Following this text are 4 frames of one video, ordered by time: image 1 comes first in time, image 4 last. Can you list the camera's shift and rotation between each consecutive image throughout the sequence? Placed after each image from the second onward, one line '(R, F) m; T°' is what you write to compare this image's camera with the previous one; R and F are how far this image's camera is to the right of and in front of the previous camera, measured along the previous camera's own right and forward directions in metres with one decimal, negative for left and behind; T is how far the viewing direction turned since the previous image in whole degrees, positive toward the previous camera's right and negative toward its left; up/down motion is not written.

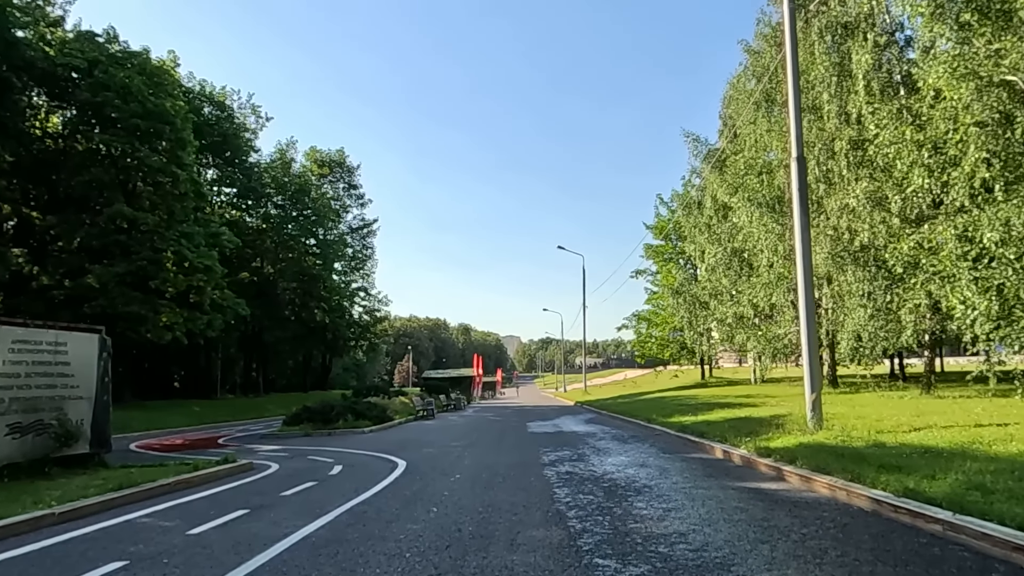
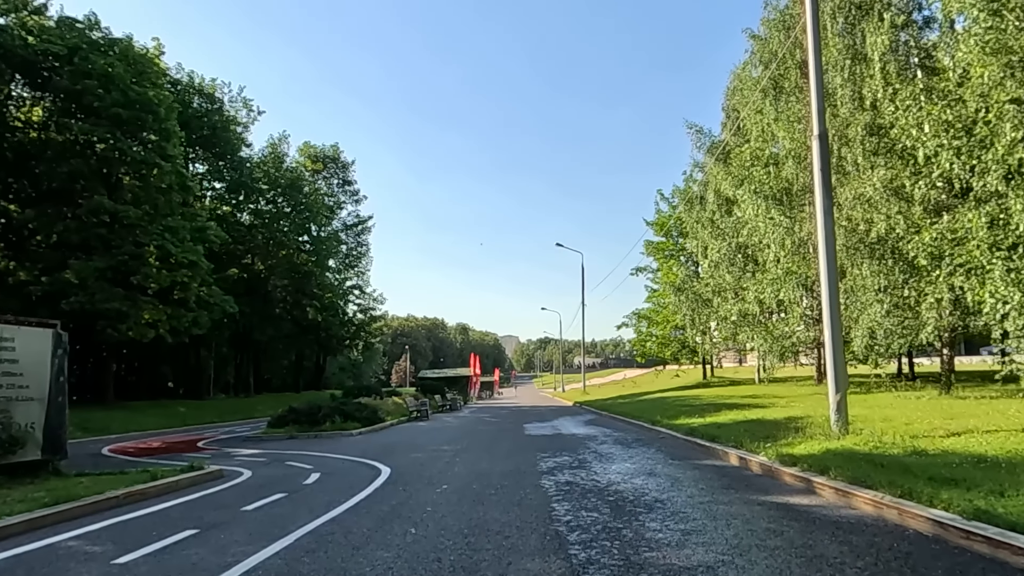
(+0.1, +1.3) m; 0°
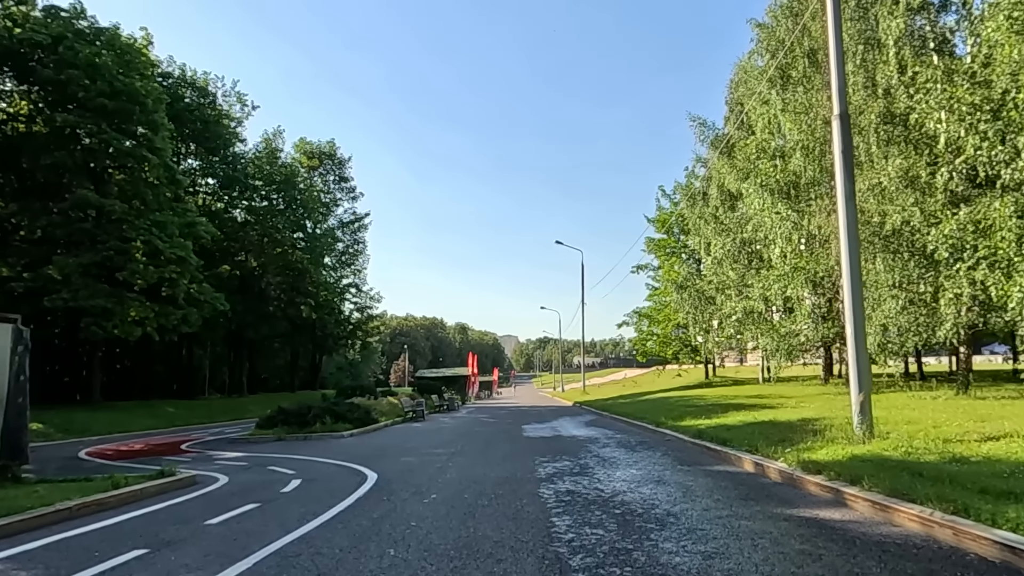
(+0.1, +1.0) m; 0°
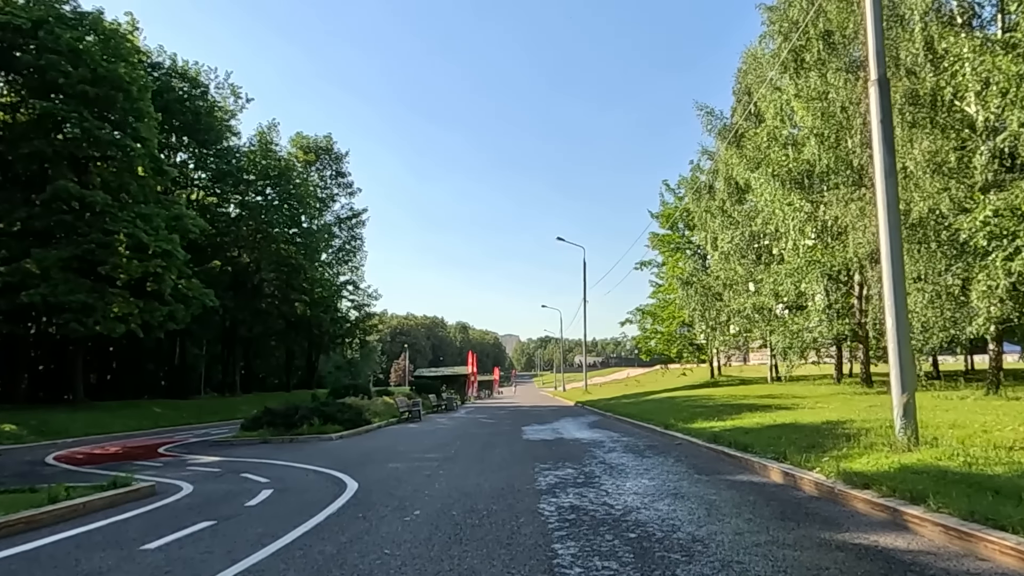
(+0.1, +1.4) m; 0°
